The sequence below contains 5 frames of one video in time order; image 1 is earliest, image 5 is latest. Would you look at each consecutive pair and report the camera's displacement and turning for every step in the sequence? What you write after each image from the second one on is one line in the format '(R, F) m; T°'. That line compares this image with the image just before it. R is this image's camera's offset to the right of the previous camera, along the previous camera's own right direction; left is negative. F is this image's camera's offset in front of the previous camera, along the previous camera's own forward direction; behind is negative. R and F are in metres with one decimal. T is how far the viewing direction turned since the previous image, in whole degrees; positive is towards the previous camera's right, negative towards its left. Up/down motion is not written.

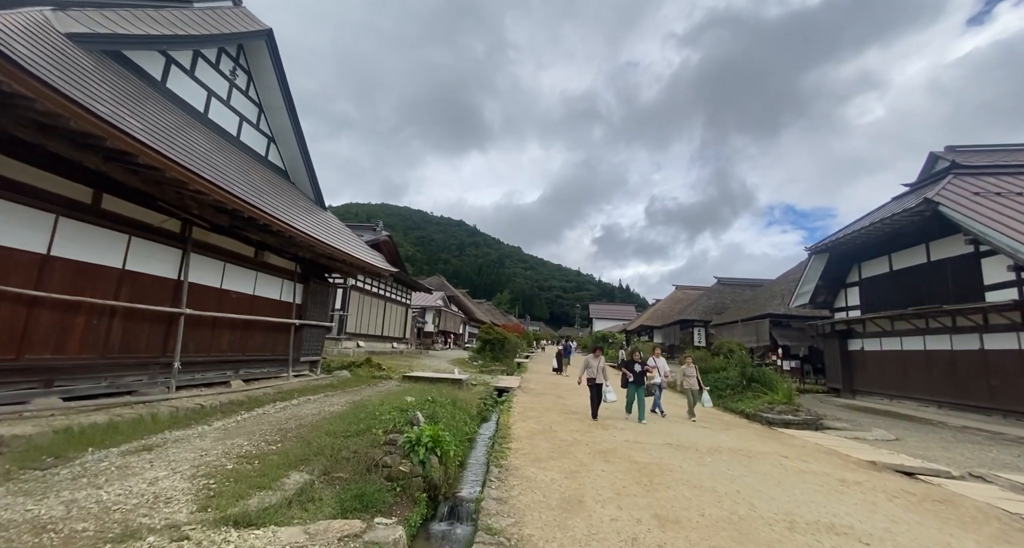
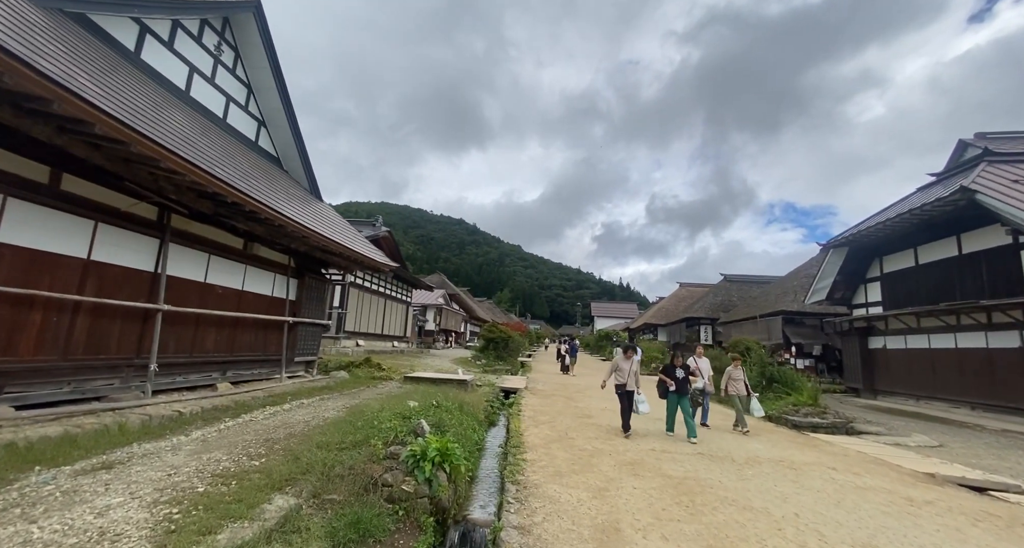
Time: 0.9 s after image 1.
(-0.2, +0.6) m; 0°
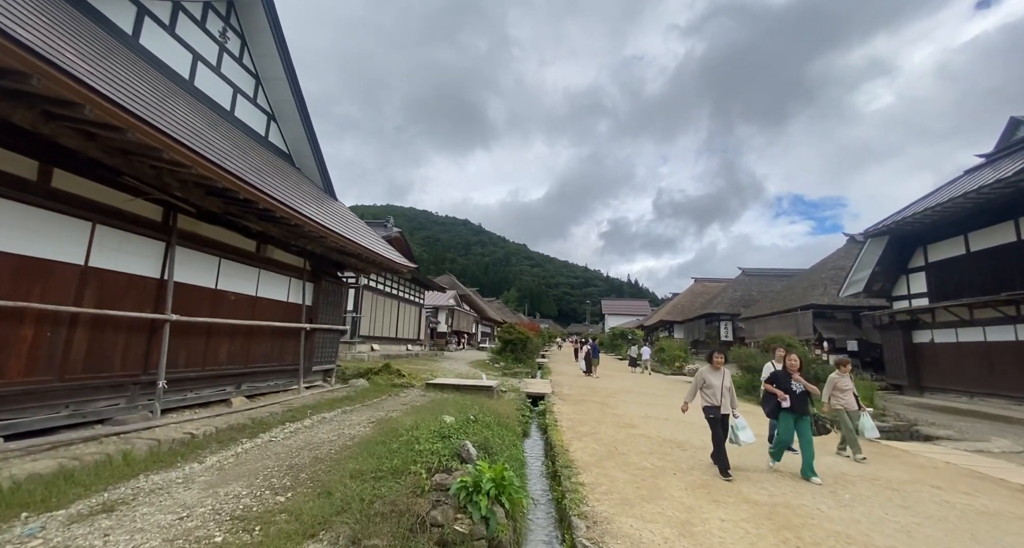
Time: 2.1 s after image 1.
(-0.4, +0.6) m; -1°
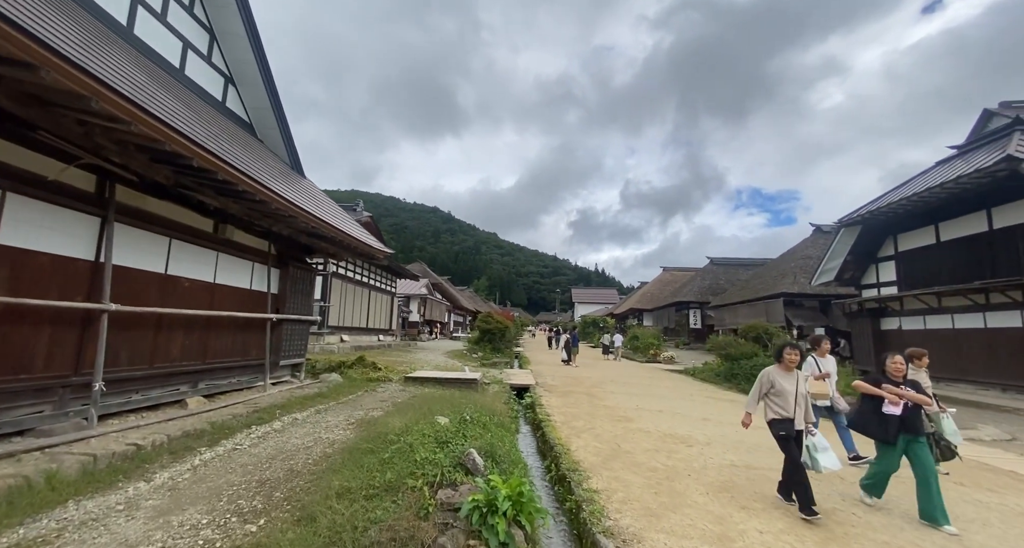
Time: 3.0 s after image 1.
(-0.3, +0.5) m; +4°
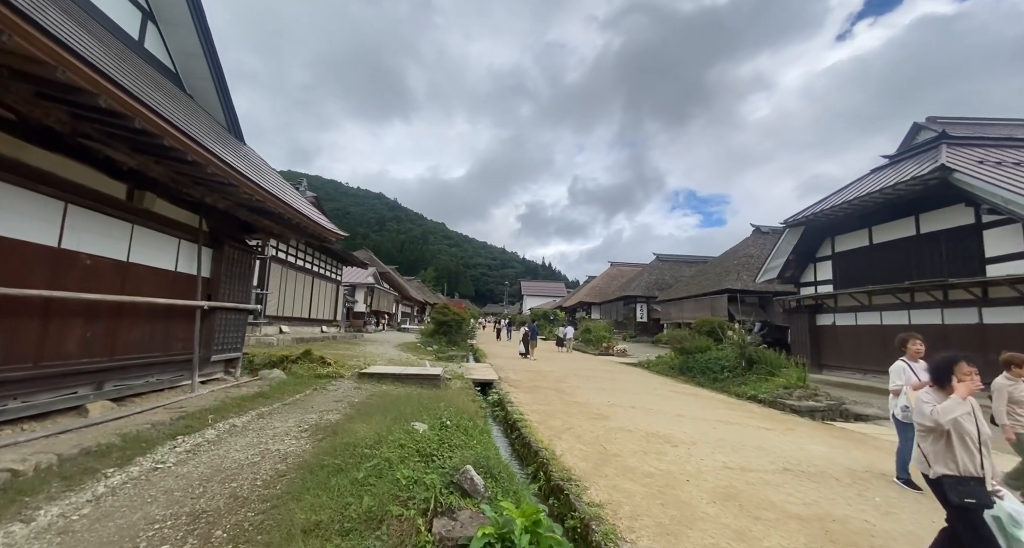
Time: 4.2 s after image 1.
(-0.4, +0.5) m; +7°
